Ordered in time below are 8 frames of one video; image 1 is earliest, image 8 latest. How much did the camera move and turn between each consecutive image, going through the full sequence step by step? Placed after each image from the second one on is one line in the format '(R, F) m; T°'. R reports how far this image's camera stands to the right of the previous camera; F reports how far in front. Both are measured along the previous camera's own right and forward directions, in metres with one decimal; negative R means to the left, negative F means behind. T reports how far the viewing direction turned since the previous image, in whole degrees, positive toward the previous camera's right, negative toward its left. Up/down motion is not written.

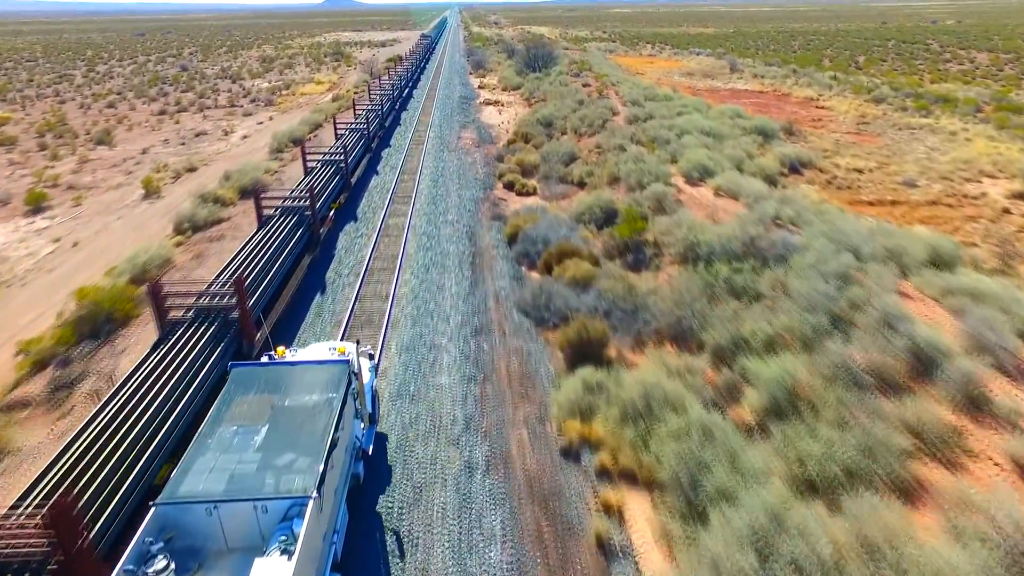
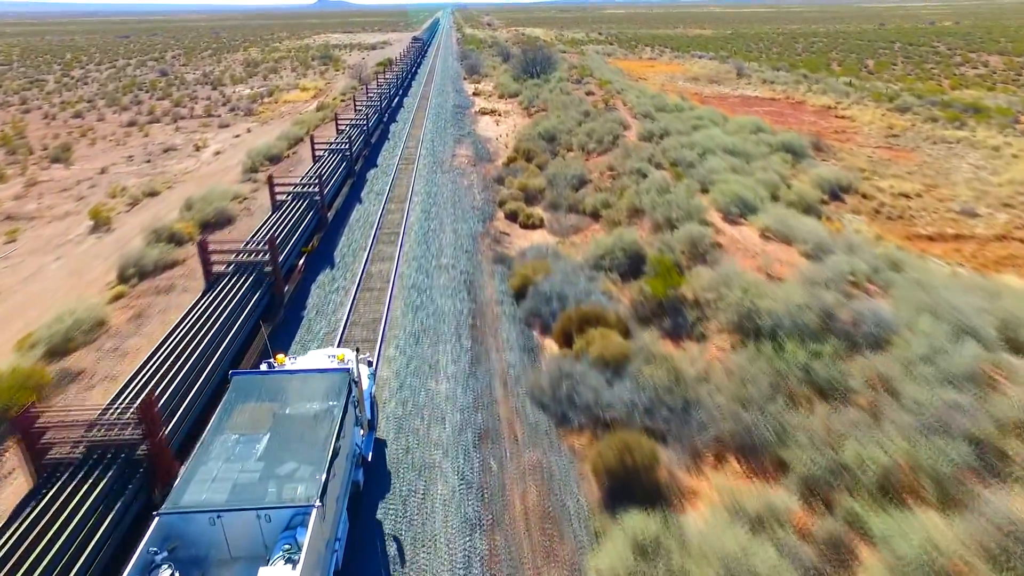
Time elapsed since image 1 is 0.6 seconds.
(-0.3, +3.1) m; +1°
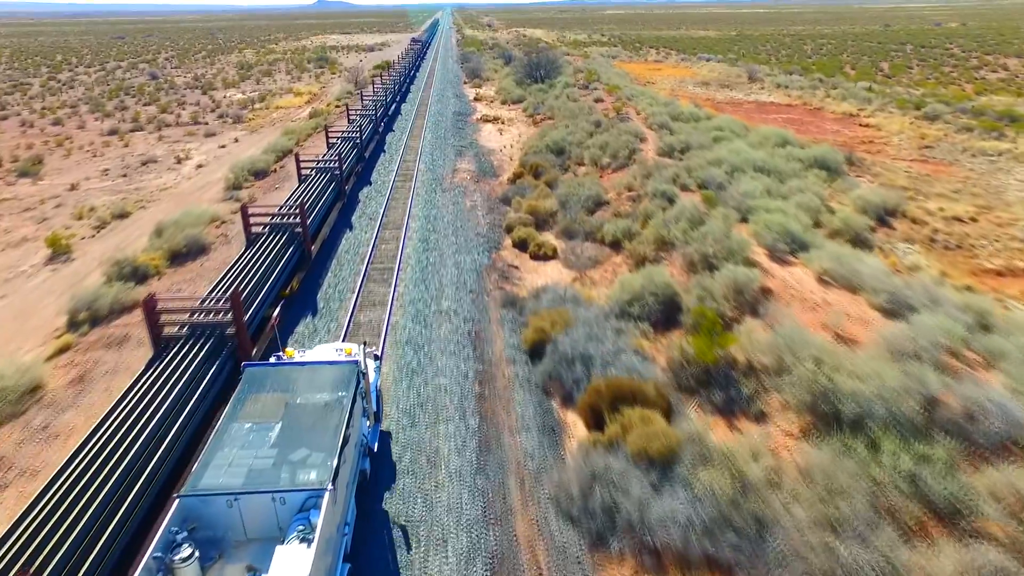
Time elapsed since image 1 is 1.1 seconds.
(-0.3, +2.4) m; 0°
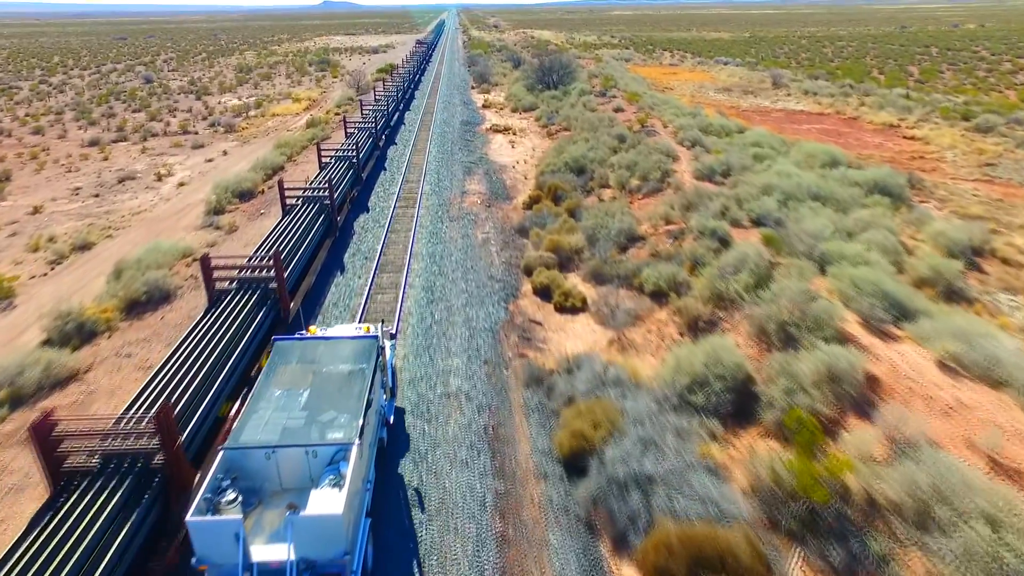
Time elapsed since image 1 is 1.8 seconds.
(-0.4, +3.0) m; 0°
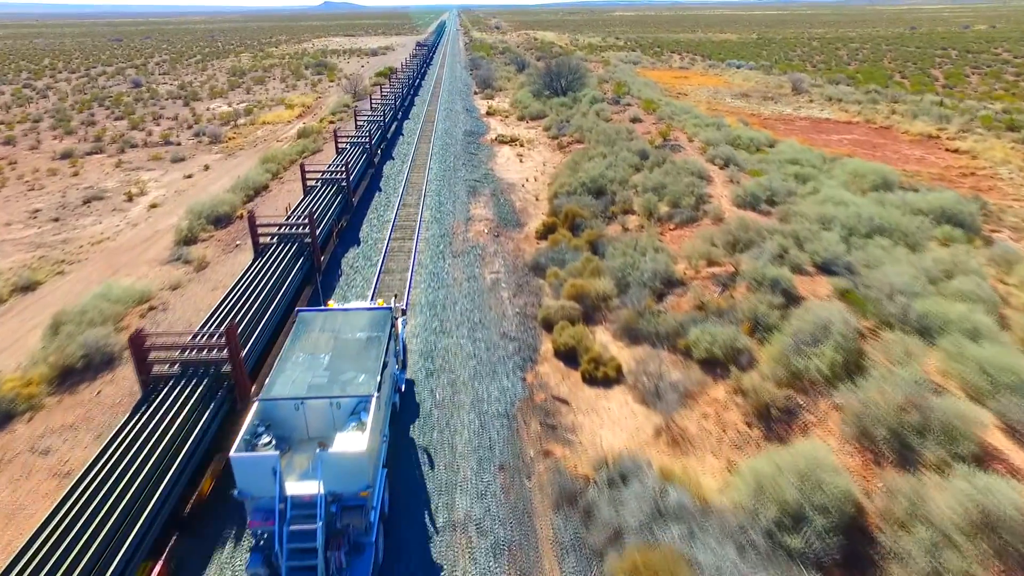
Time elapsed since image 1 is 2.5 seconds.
(-0.4, +2.9) m; 0°
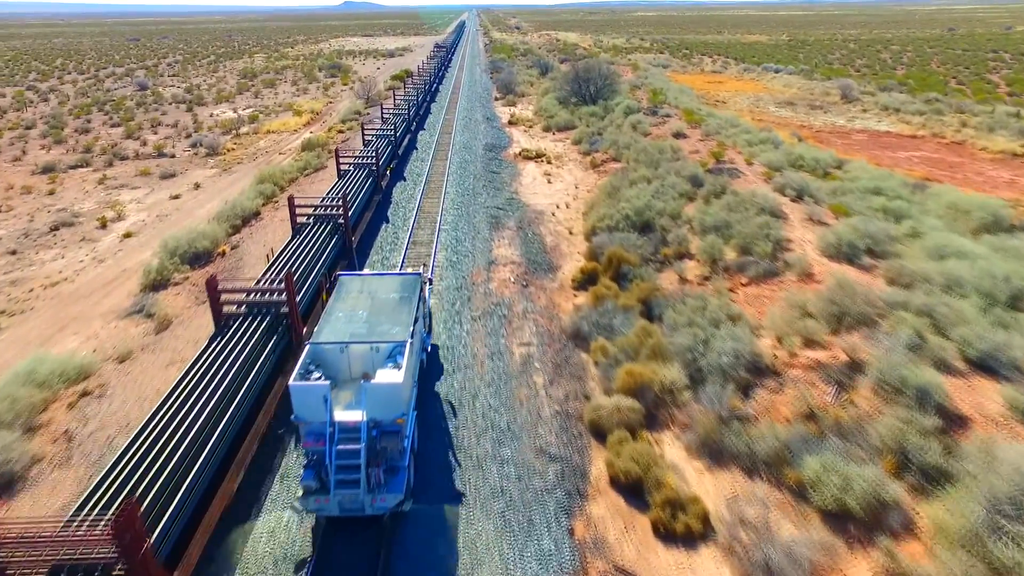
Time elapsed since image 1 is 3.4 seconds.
(-0.4, +3.6) m; -1°
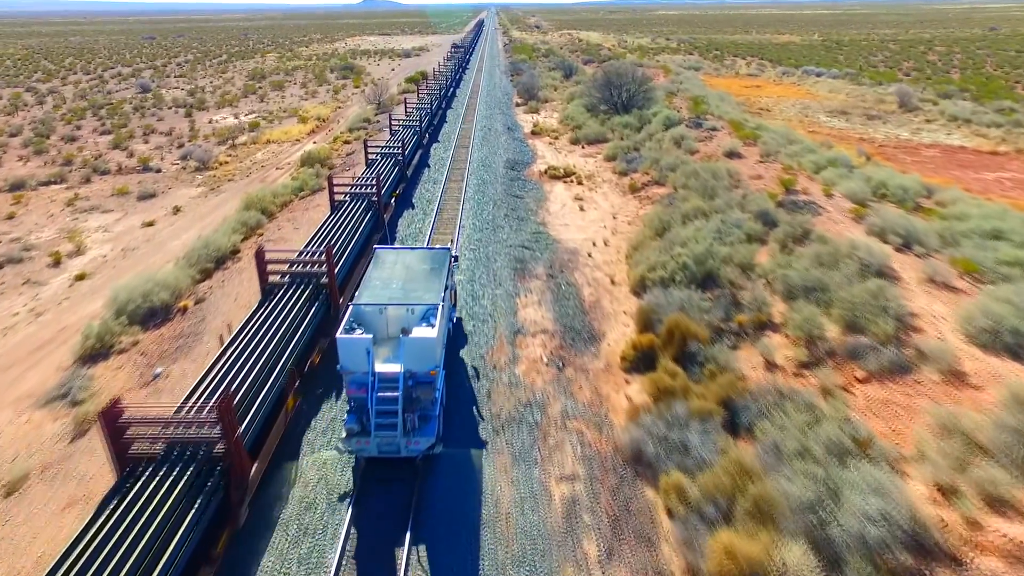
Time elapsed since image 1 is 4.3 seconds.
(-0.4, +3.8) m; -1°
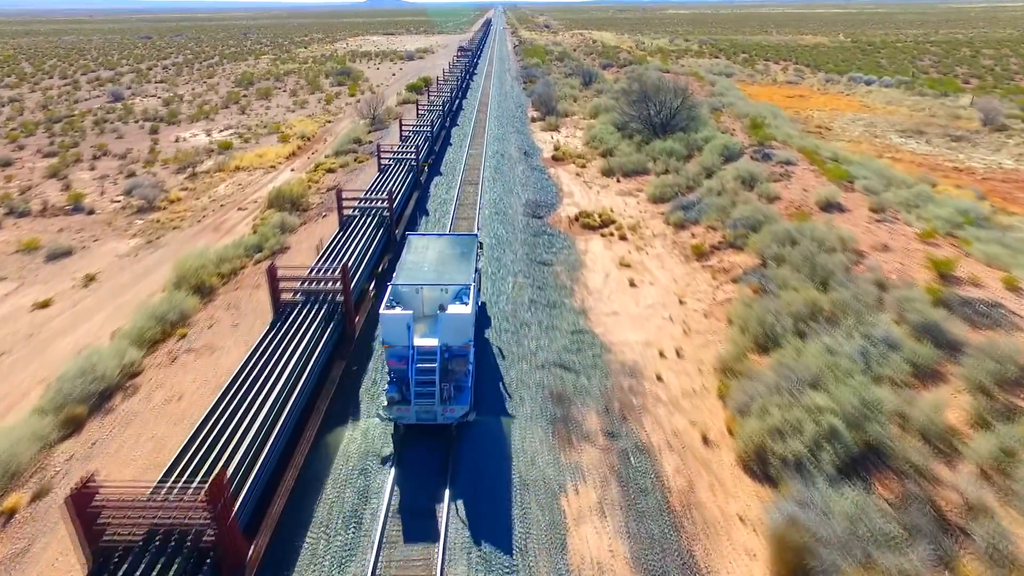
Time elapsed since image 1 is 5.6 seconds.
(-0.6, +6.1) m; 0°
